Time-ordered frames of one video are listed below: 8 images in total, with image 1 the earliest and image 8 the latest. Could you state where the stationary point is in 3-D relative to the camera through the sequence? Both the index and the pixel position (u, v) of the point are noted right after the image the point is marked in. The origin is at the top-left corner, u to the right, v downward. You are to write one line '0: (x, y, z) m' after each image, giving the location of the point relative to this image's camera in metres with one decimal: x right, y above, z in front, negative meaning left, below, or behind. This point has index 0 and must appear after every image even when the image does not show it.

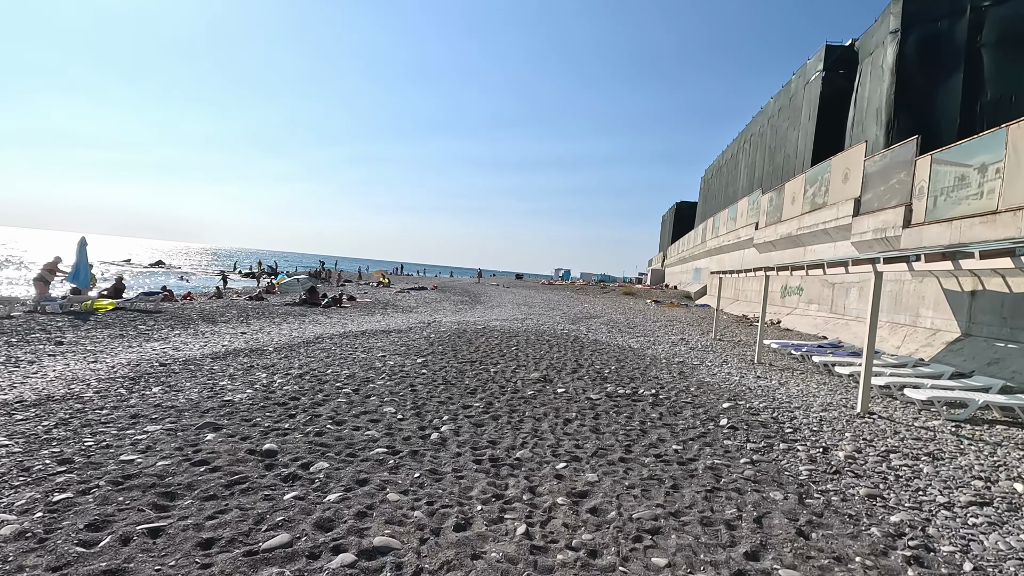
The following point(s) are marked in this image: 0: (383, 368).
0: (-1.9, -1.2, +8.0) m
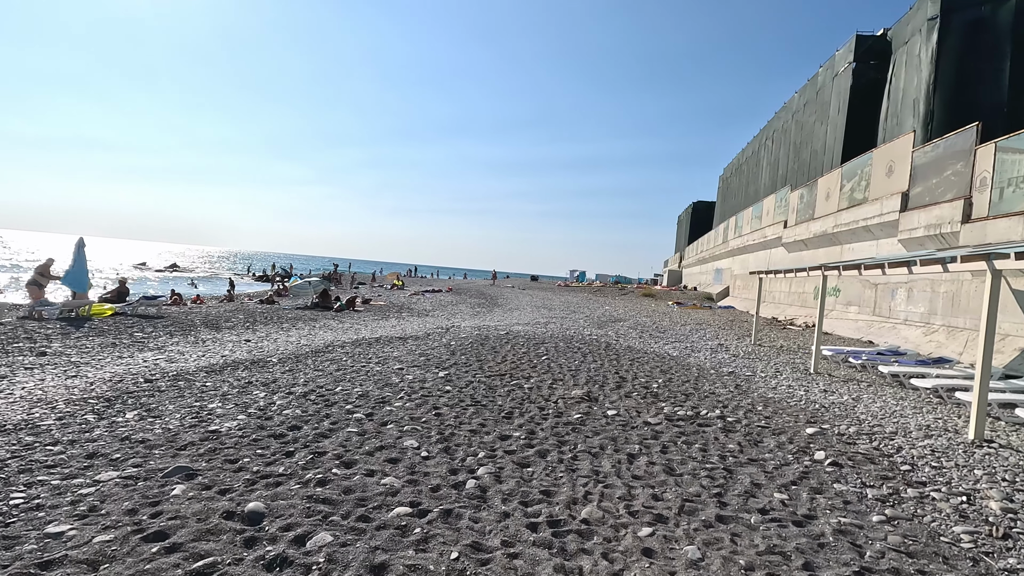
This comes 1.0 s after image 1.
0: (-1.4, -1.3, +6.9) m
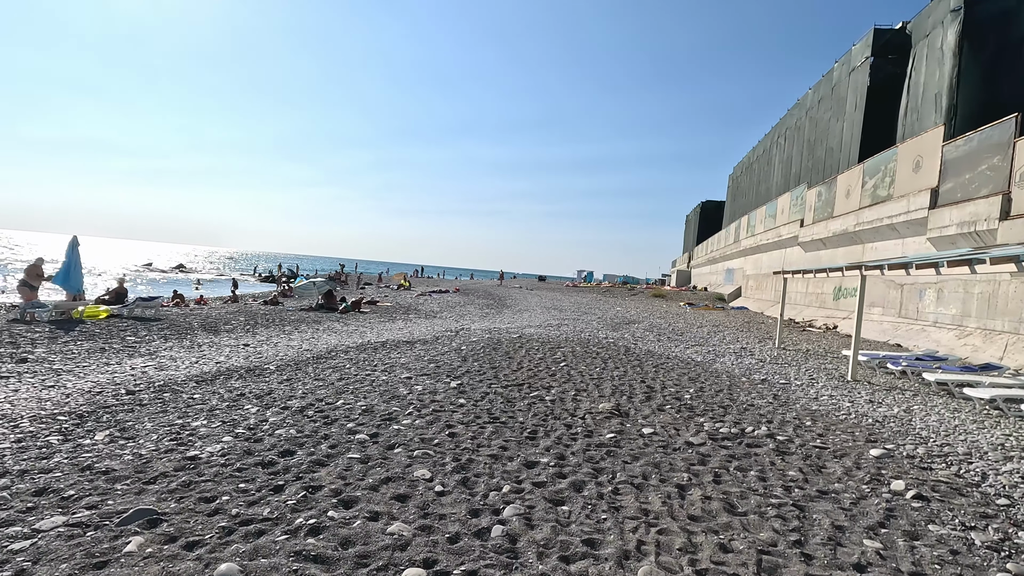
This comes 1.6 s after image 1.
0: (-1.2, -1.3, +6.2) m
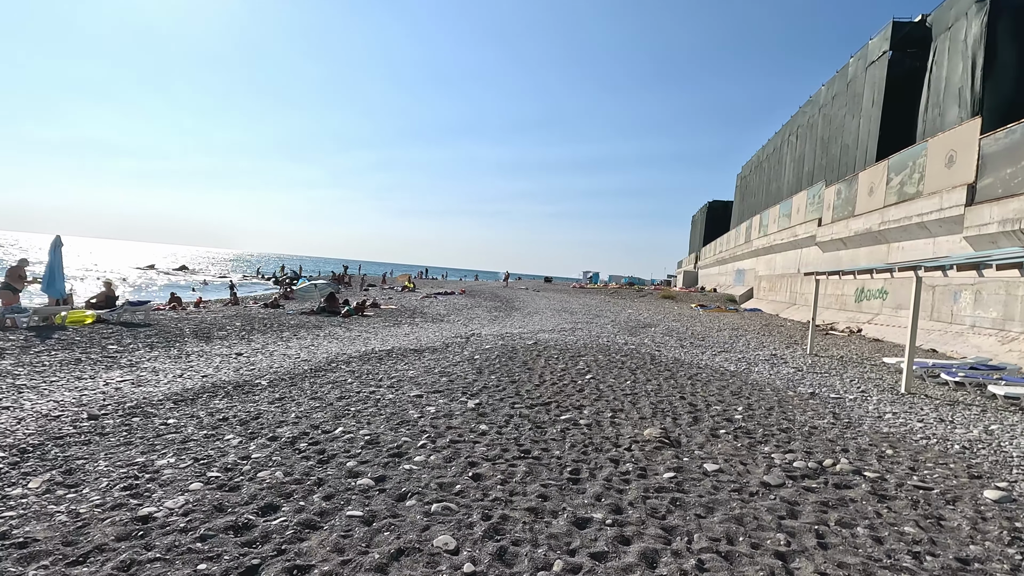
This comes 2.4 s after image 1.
0: (-0.9, -1.3, +5.3) m
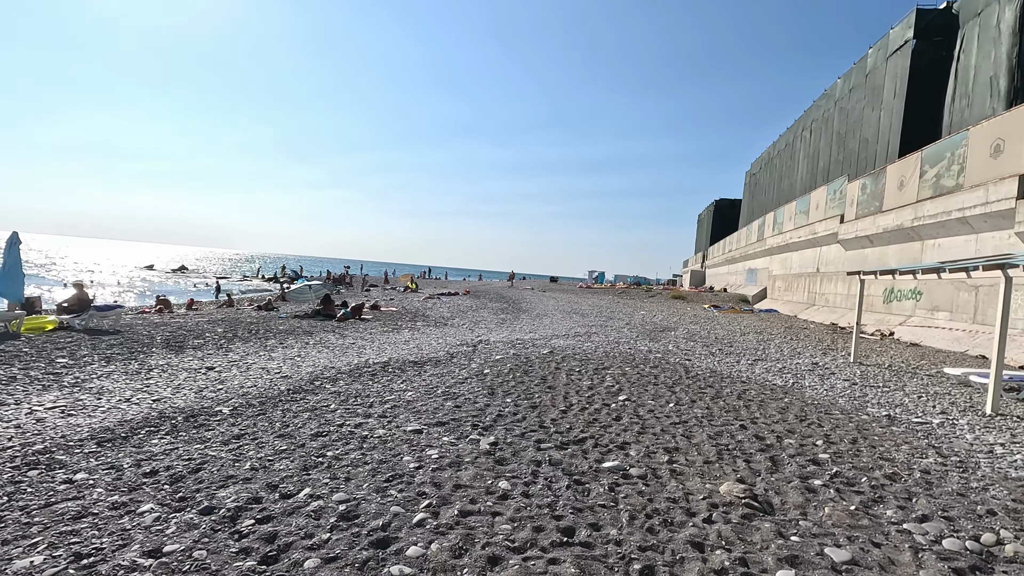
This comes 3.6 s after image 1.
0: (-0.7, -1.4, +3.9) m
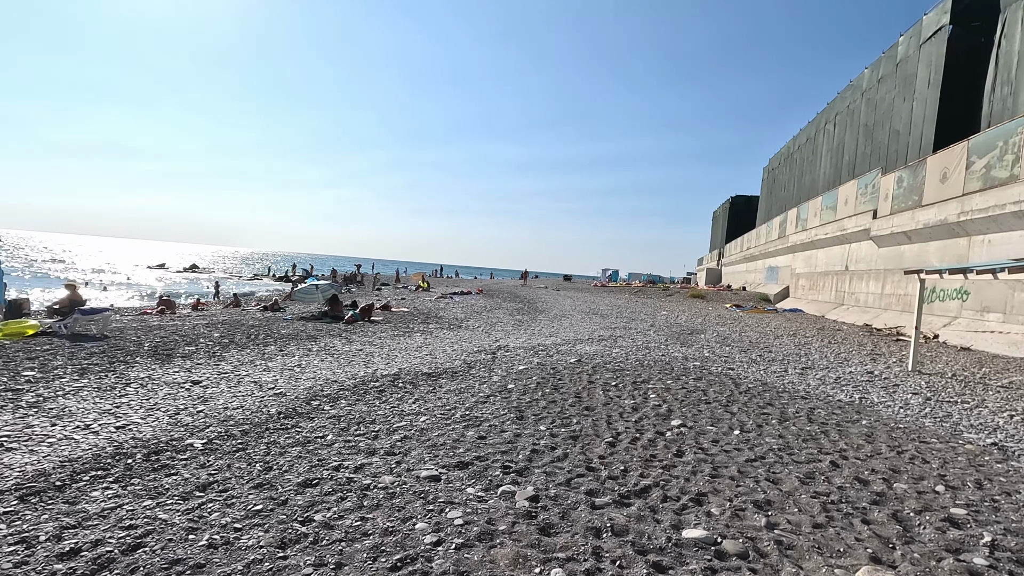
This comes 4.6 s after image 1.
0: (-0.4, -1.4, +2.8) m
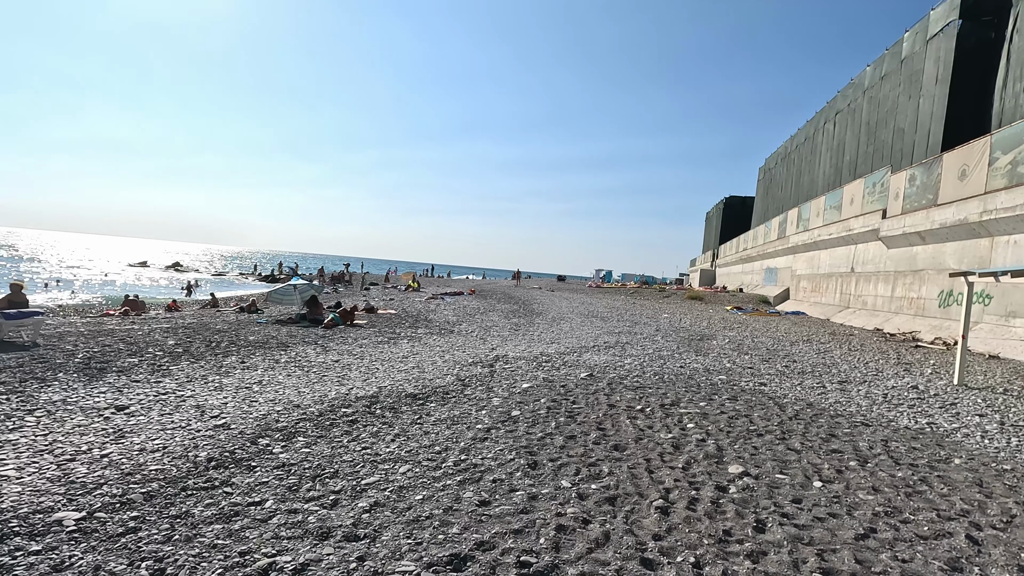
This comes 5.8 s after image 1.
0: (-0.2, -1.5, +1.3) m
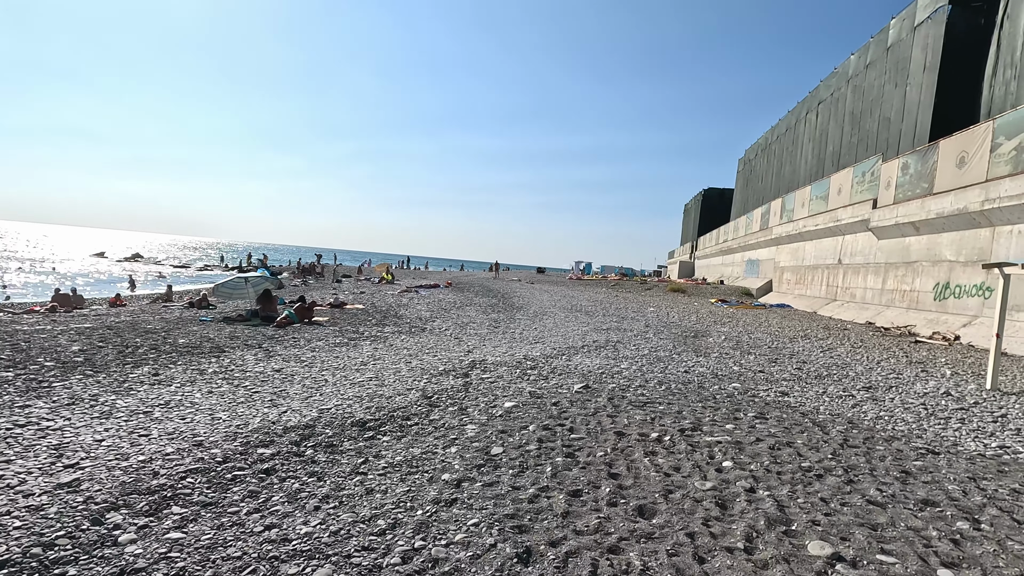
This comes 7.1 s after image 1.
0: (-0.2, -1.5, -0.2) m
